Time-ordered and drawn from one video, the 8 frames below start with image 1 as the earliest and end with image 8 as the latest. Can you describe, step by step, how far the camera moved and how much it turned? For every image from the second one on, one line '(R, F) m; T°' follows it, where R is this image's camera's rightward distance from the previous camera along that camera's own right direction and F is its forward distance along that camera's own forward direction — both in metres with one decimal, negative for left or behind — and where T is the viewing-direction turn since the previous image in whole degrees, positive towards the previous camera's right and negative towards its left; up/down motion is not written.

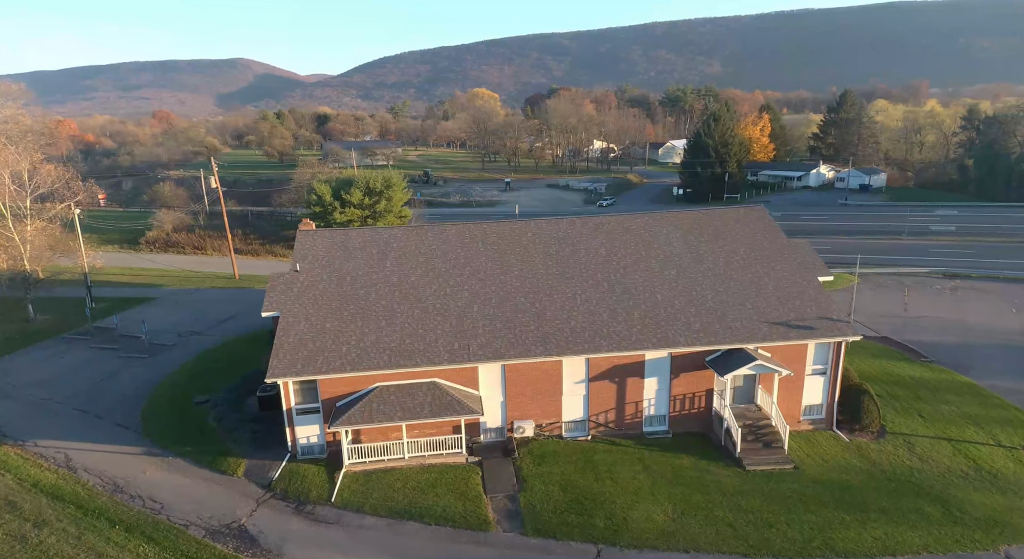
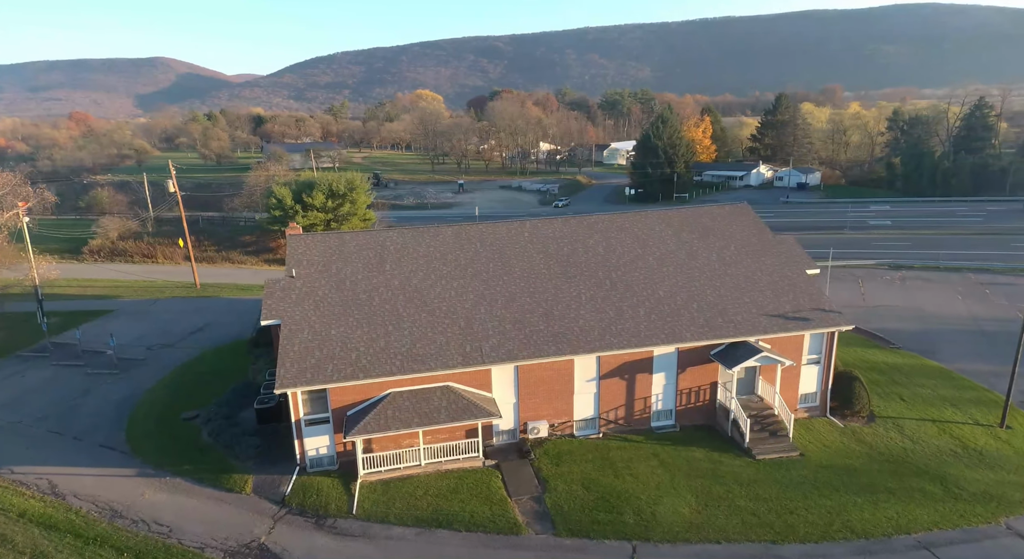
(-2.6, +0.2) m; +6°
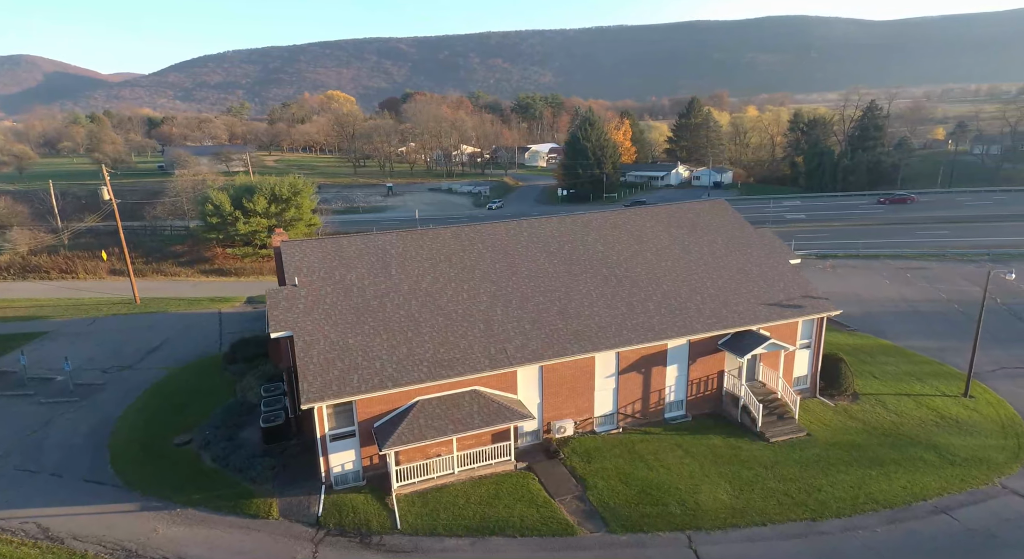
(-4.1, +0.5) m; +9°
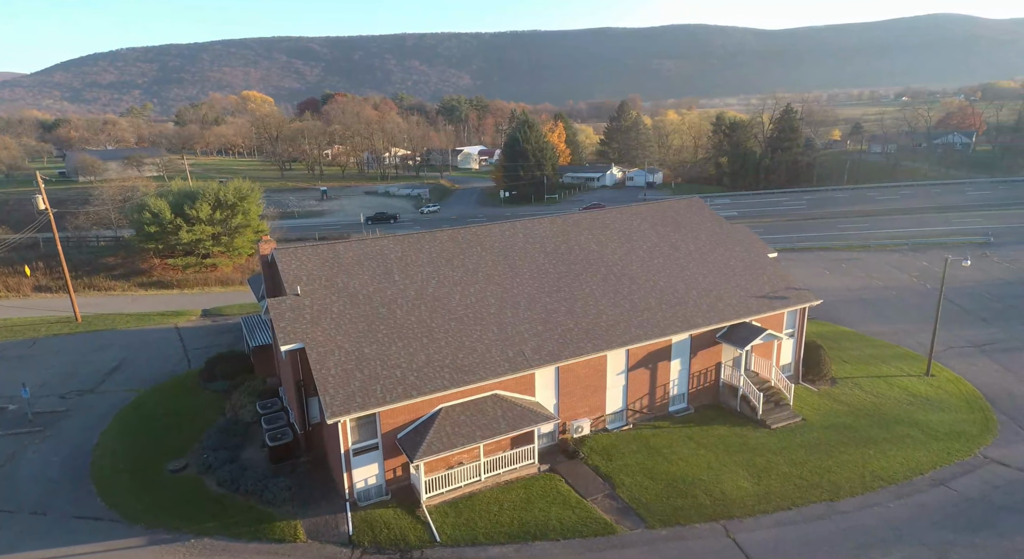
(-3.3, +0.4) m; +8°
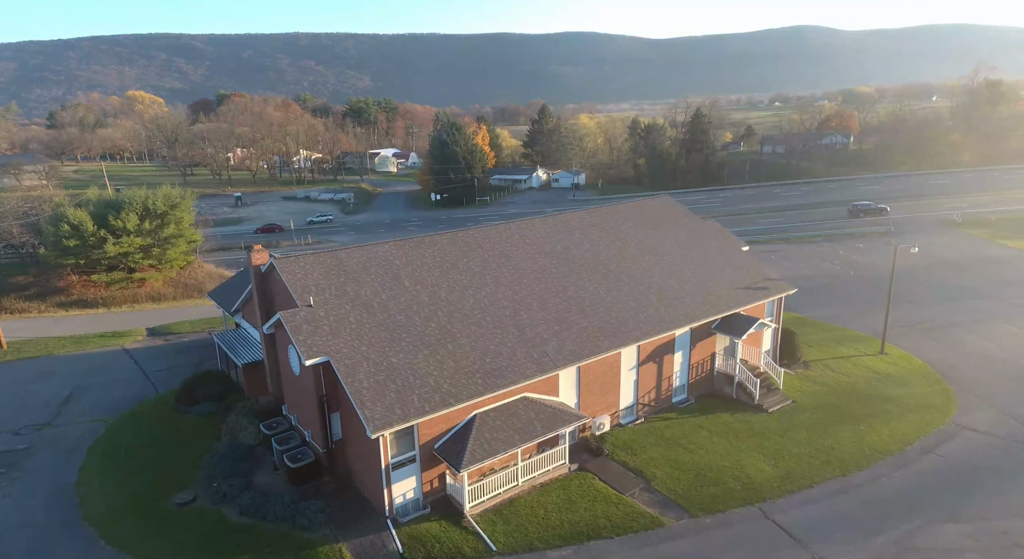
(-4.0, +0.6) m; +9°
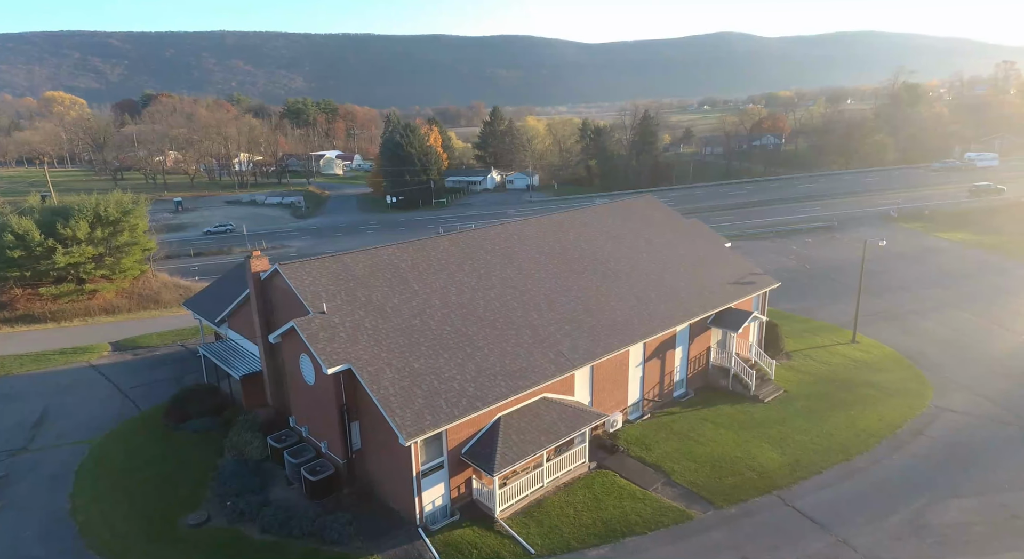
(-2.5, +0.3) m; +6°
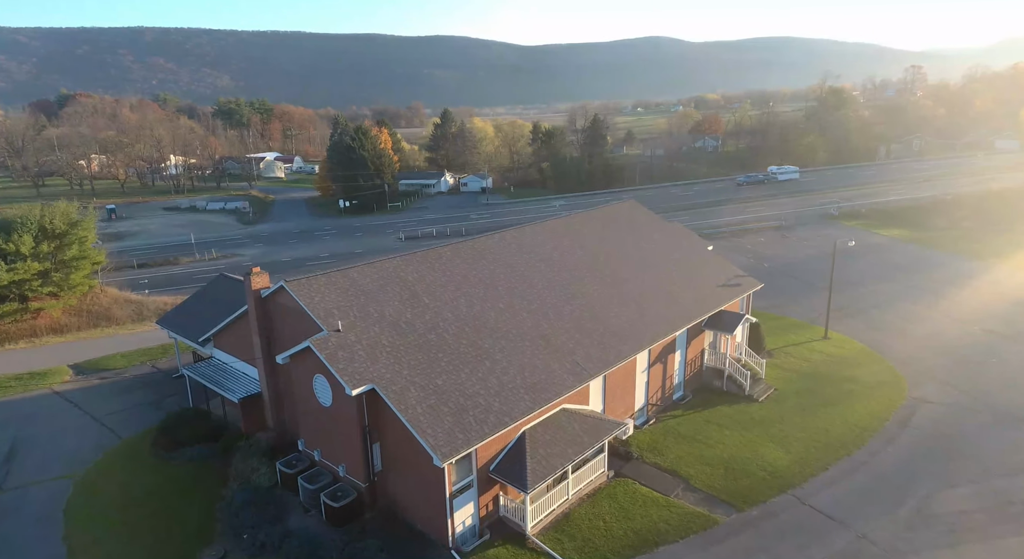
(-2.5, +0.5) m; +6°
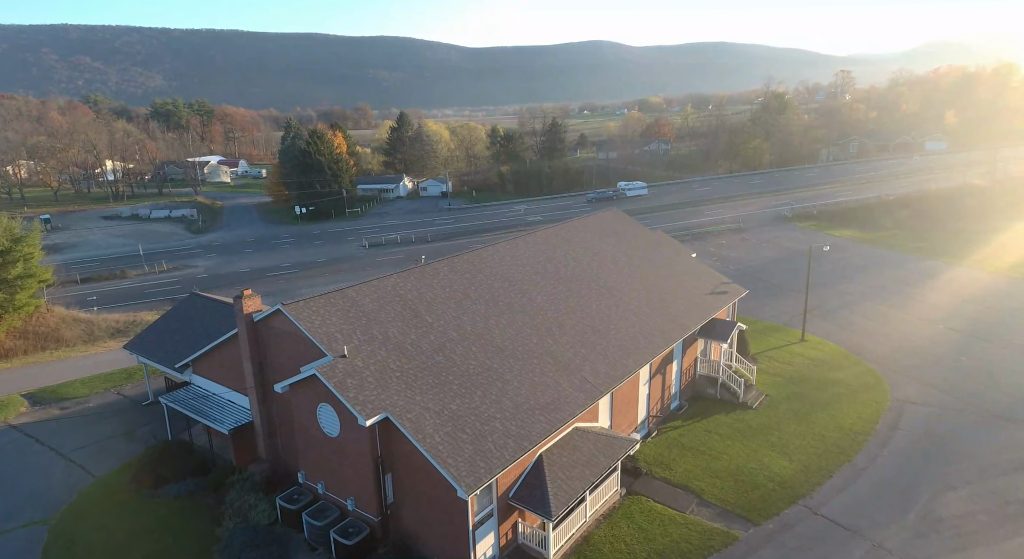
(-1.9, +0.8) m; +5°
